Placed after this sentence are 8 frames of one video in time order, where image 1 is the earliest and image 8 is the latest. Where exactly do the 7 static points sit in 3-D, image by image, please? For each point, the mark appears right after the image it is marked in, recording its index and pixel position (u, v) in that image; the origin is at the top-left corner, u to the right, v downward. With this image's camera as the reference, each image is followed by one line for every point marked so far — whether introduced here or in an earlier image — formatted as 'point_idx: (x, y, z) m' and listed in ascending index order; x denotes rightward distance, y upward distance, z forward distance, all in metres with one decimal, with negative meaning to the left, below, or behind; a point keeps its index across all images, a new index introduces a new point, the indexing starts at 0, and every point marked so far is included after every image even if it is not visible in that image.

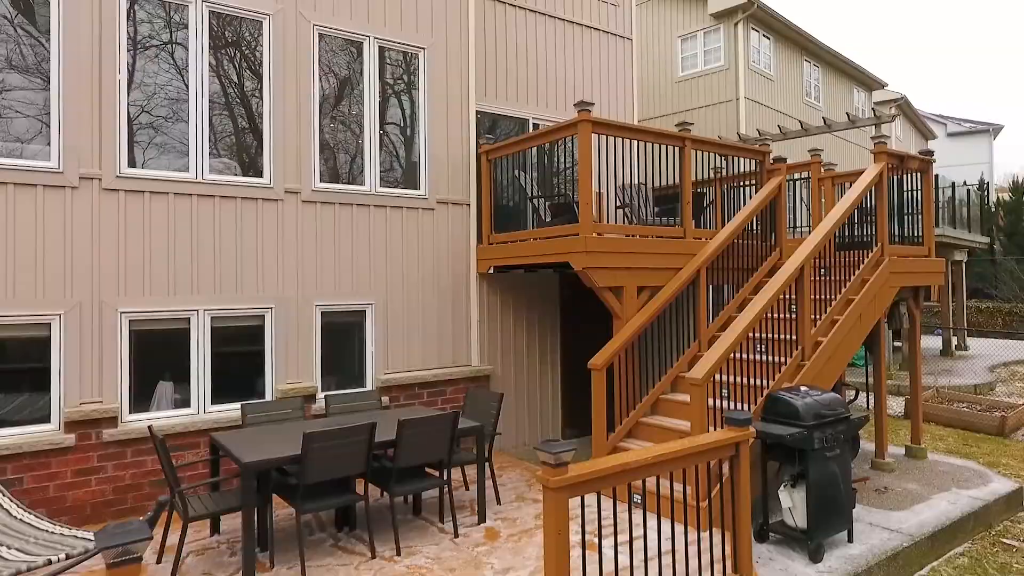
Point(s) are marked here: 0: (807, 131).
0: (+5.2, +2.8, +12.0) m
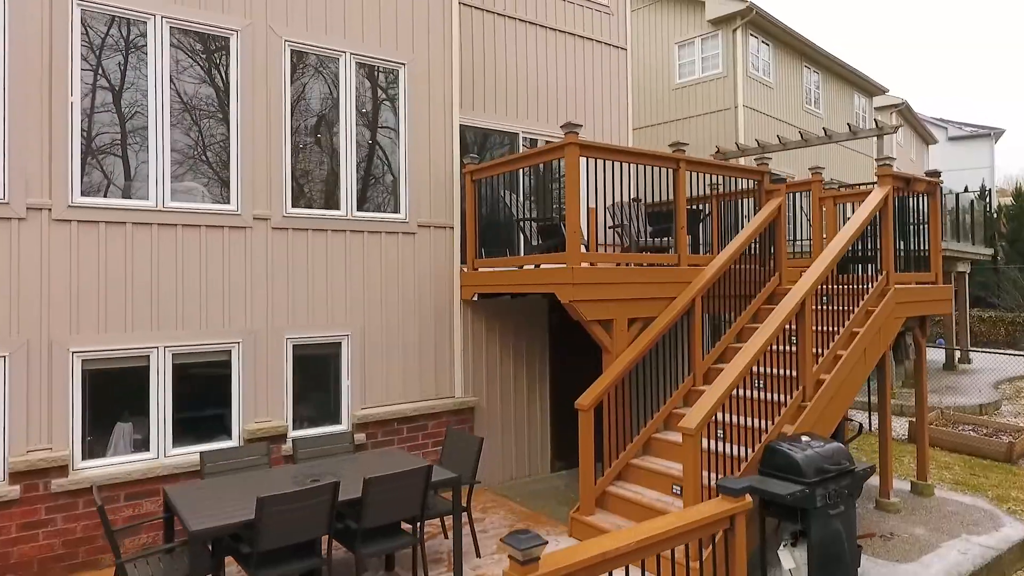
0: (+5.1, +2.5, +11.7) m
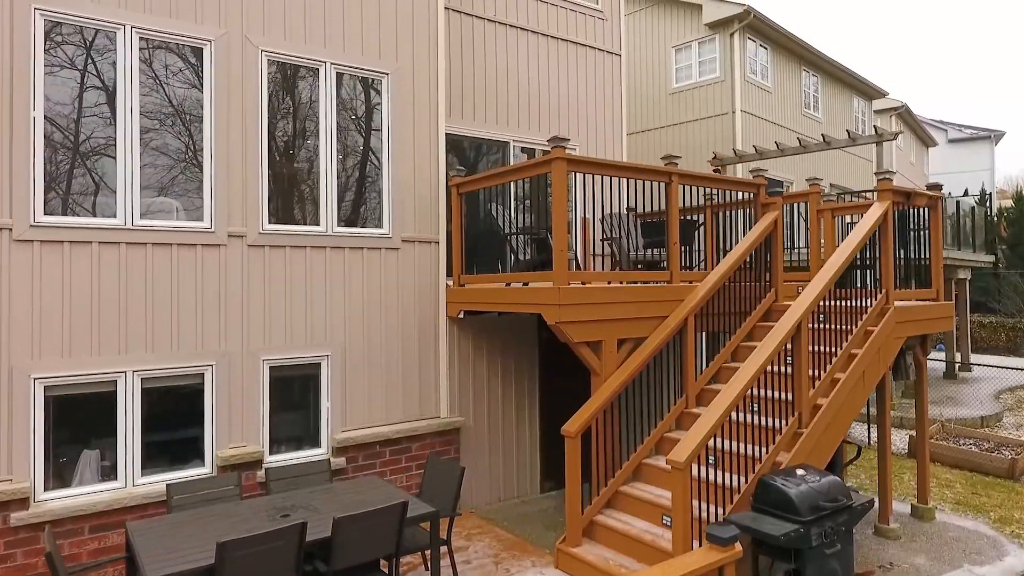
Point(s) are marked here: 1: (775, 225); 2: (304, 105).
0: (+5.0, +2.4, +11.5) m
1: (+2.4, +0.6, +6.1) m
2: (-1.7, +1.5, +5.5) m
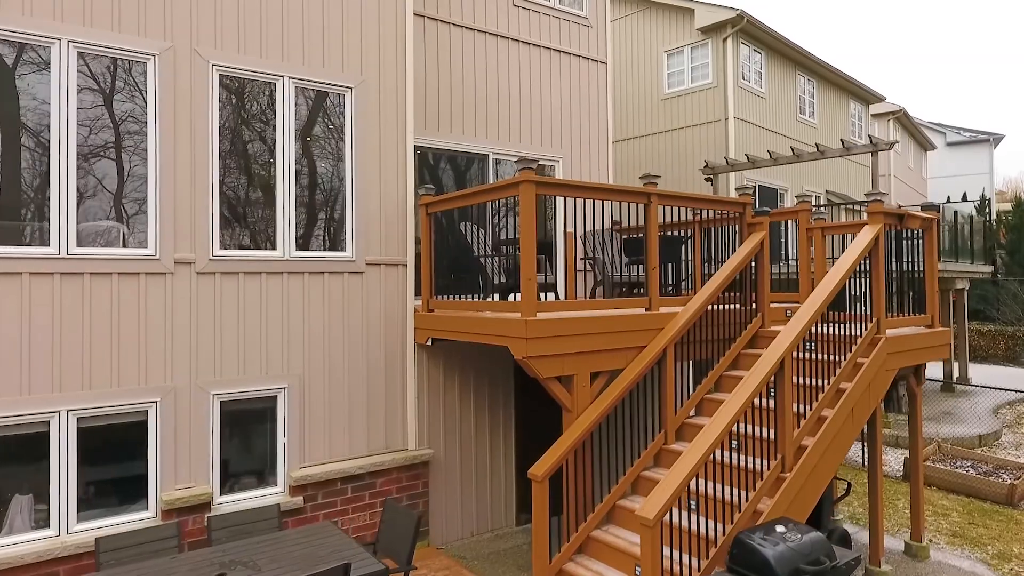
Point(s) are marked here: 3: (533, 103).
0: (+4.7, +2.2, +11.2) m
1: (+2.1, +0.4, +5.8) m
2: (-1.9, +1.3, +5.2) m
3: (+0.2, +2.3, +8.2) m
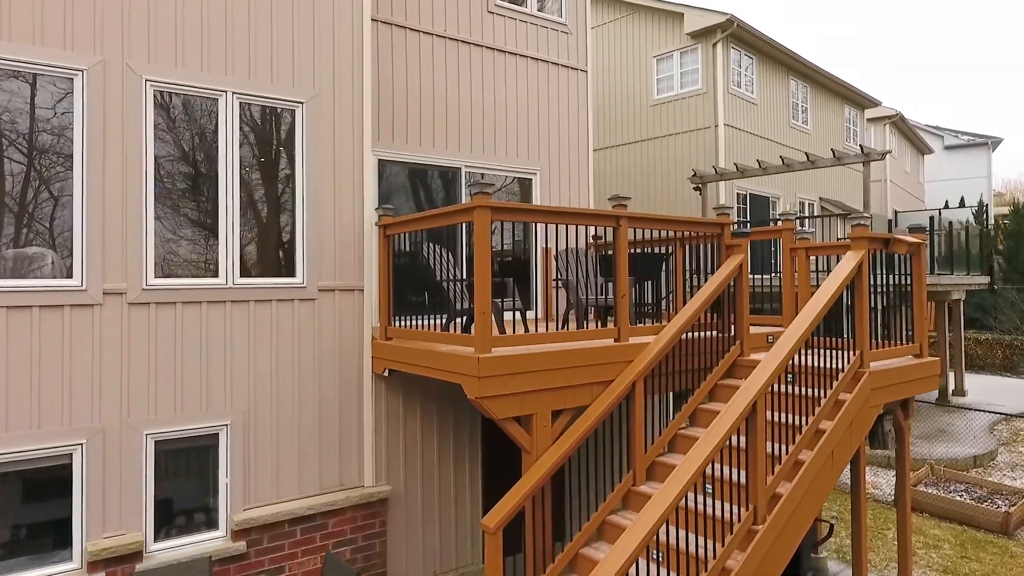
0: (+4.4, +1.9, +10.9) m
1: (+1.8, +0.2, +5.5) m
2: (-2.2, +1.1, +4.9) m
3: (-0.1, +2.0, +7.9) m
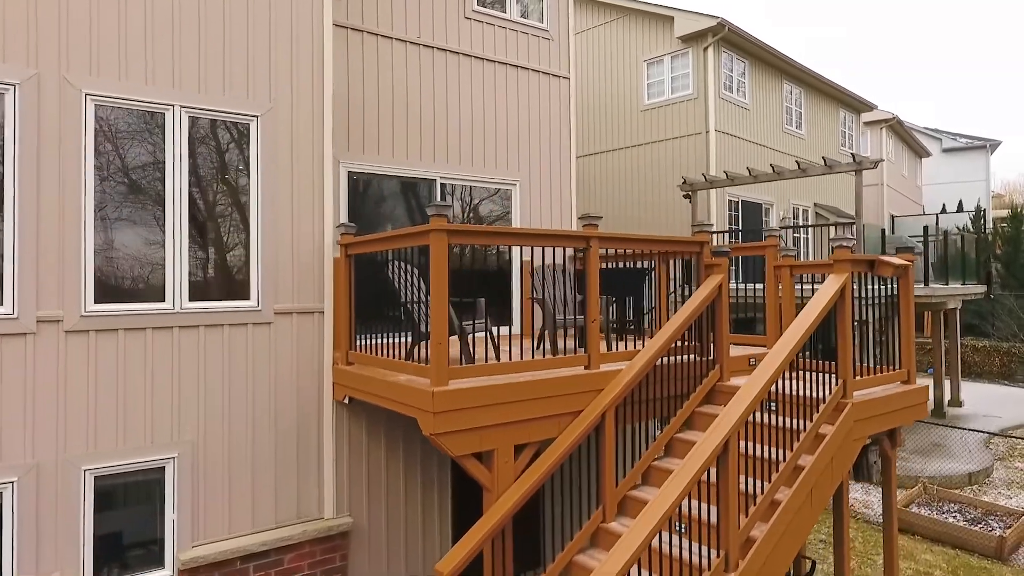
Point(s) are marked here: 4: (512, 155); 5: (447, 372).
0: (+4.2, +1.8, +10.6) m
1: (+1.6, 0.0, +5.2) m
2: (-2.5, +0.9, +4.6) m
3: (-0.3, +1.9, +7.6) m
4: (0.0, +1.5, +7.9) m
5: (-0.4, -0.5, +4.1) m
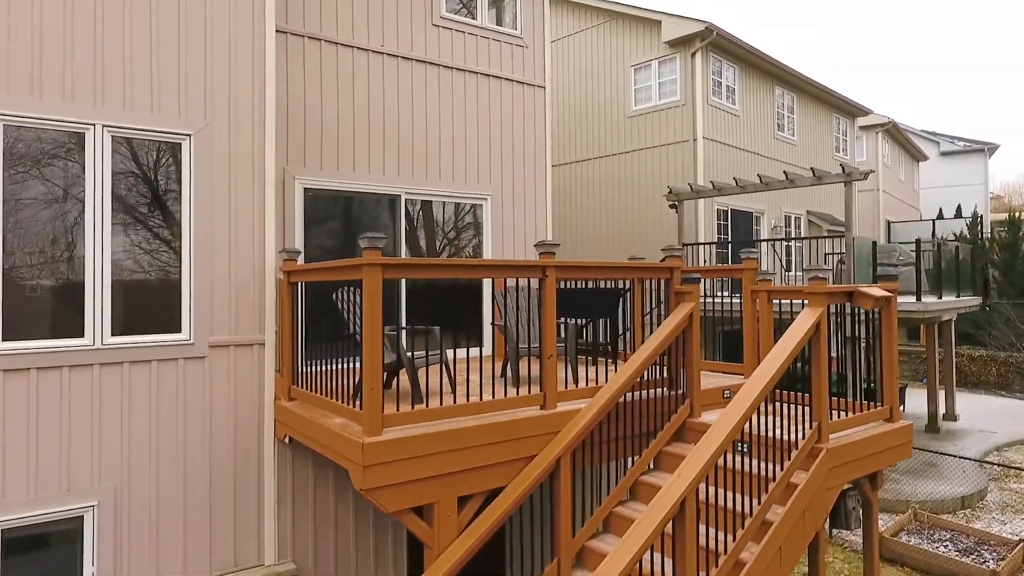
0: (+3.9, +1.5, +10.3) m
1: (+1.3, -0.2, +4.9) m
2: (-2.8, +0.7, +4.2) m
3: (-0.7, +1.7, +7.3) m
4: (-0.3, +1.3, +7.5) m
5: (-0.7, -0.7, +3.7) m
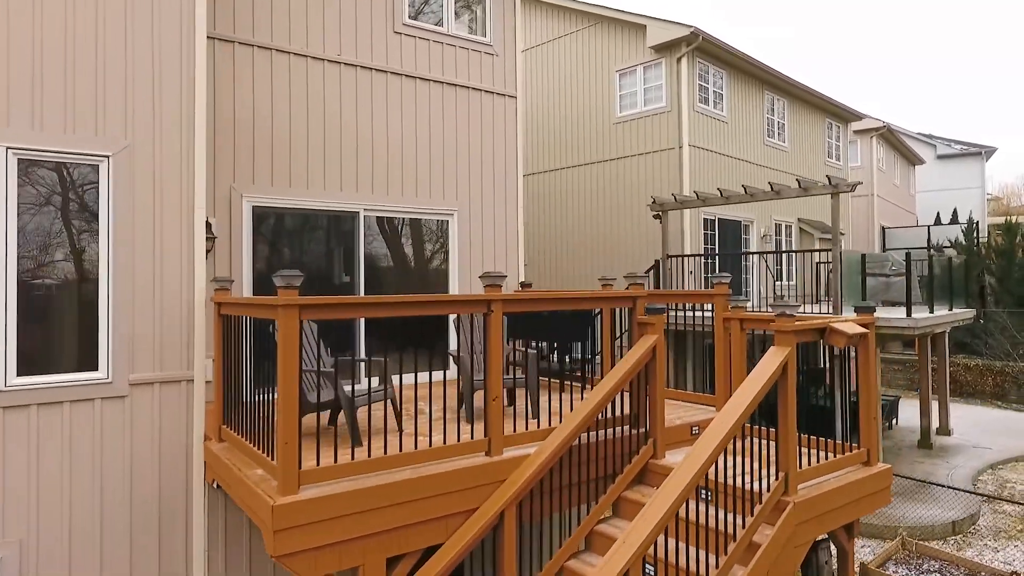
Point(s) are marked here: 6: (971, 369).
0: (+3.5, +1.3, +9.9) m
1: (+0.9, -0.5, +4.5) m
2: (-3.2, +0.5, +3.9) m
3: (-1.0, +1.4, +6.9) m
4: (-0.6, +1.1, +7.2) m
5: (-1.1, -0.9, +3.4) m
6: (+12.0, -2.1, +17.7) m
